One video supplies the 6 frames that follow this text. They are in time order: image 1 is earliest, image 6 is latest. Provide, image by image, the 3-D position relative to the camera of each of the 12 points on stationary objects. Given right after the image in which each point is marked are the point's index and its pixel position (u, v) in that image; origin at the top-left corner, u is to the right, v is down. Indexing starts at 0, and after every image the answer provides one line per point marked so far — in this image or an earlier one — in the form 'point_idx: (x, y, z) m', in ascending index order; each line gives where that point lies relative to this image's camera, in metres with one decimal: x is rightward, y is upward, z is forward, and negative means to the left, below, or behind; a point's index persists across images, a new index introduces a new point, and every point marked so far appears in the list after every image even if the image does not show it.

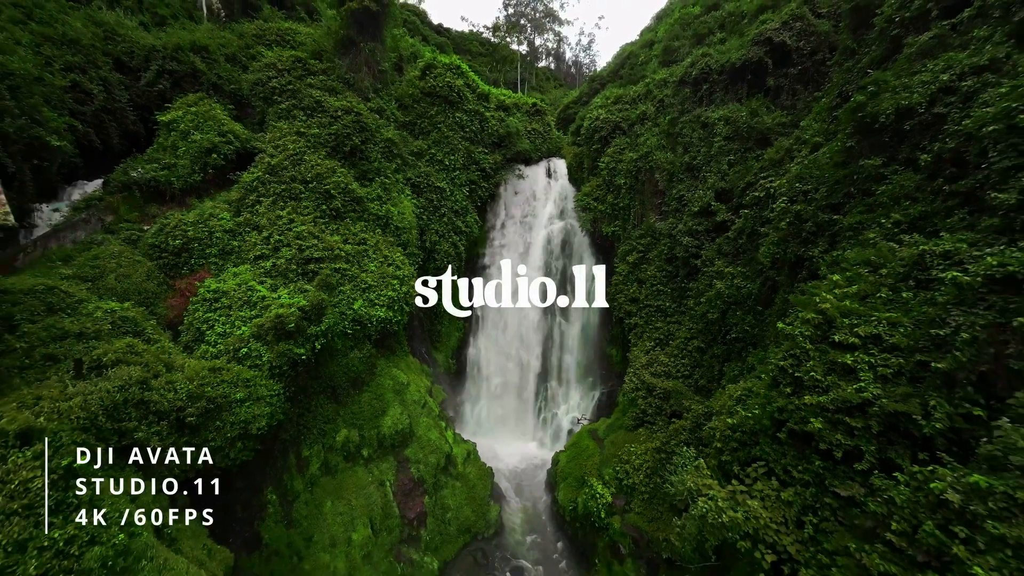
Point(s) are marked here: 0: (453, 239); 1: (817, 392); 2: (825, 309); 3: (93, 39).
0: (-1.7, +1.4, +15.0) m
1: (+2.6, -0.9, +4.6) m
2: (+2.9, -0.2, +5.0) m
3: (-9.5, +5.6, +12.0) m
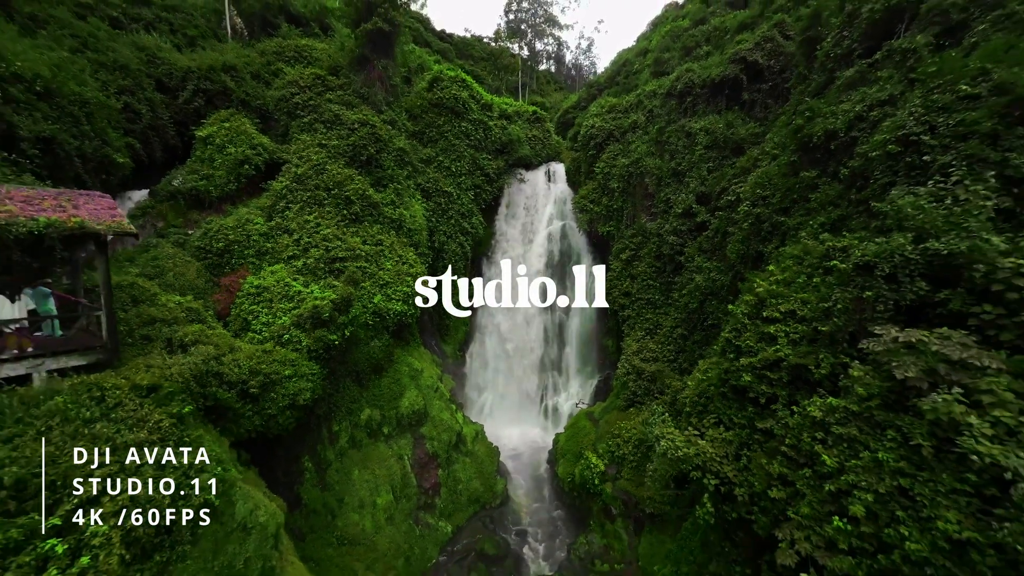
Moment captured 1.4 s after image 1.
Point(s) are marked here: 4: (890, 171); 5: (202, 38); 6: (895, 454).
0: (-1.6, +1.5, +16.3) m
1: (+2.7, -0.8, +5.9) m
2: (+2.9, -0.1, +6.3) m
3: (-9.5, +5.7, +13.4) m
4: (+3.8, +1.2, +5.4) m
5: (-10.2, +8.3, +17.4) m
6: (+2.6, -1.1, +3.6) m
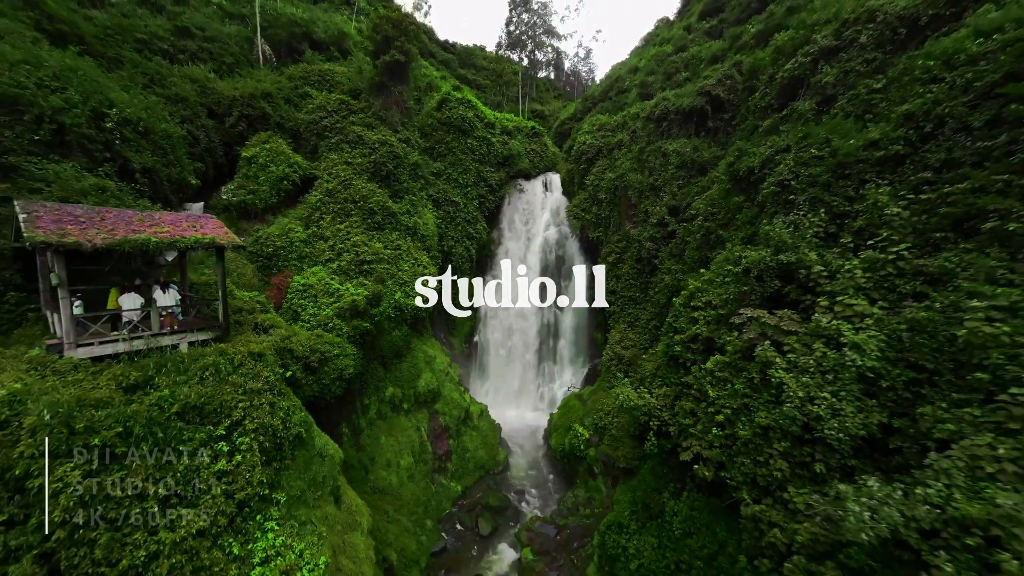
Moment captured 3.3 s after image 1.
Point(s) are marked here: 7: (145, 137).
0: (-1.6, +1.6, +18.6) m
1: (+2.7, -0.7, +8.2) m
2: (+2.9, 0.0, +8.6) m
3: (-9.5, +5.7, +15.7) m
4: (+3.8, +1.2, +7.7) m
5: (-10.2, +8.4, +19.7) m
6: (+2.6, -1.1, +5.9) m
7: (-7.6, +3.2, +11.0) m
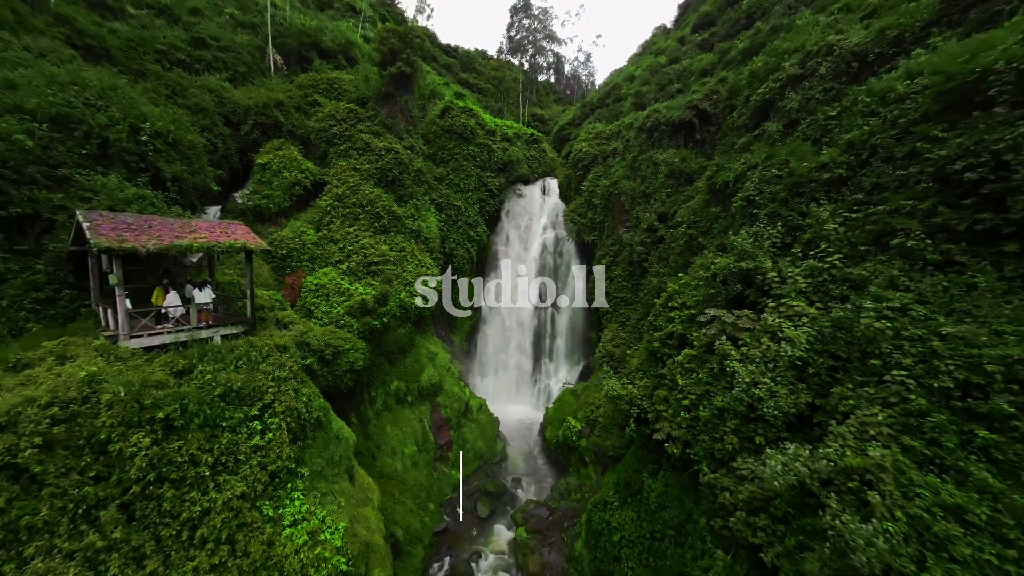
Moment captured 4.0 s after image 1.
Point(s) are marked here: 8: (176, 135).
0: (-1.7, +1.6, +19.6) m
1: (+2.6, -0.8, +9.2) m
2: (+2.9, -0.1, +9.6) m
3: (-9.5, +5.8, +16.6) m
4: (+3.8, +1.2, +8.6) m
5: (-10.2, +8.4, +20.7) m
6: (+2.5, -1.1, +6.8) m
7: (-7.7, +3.2, +12.0) m
8: (-7.7, +3.5, +12.1) m
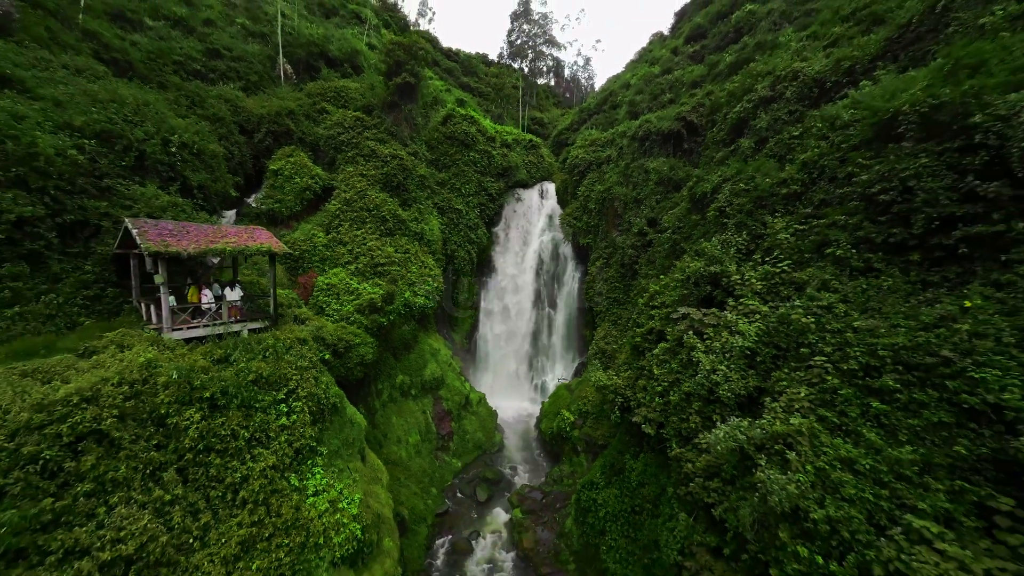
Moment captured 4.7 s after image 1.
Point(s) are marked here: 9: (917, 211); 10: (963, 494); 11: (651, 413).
0: (-1.7, +1.6, +20.6) m
1: (+2.5, -0.8, +10.2) m
2: (+2.8, -0.1, +10.6) m
3: (-9.5, +5.8, +17.6) m
4: (+3.7, +1.1, +9.6) m
5: (-10.3, +8.5, +21.7) m
6: (+2.4, -1.1, +7.8) m
7: (-7.7, +3.2, +13.0) m
8: (-7.7, +3.5, +13.1) m
9: (+4.2, +0.8, +5.5) m
10: (+3.4, -1.5, +3.9) m
11: (+2.1, -1.9, +8.0) m
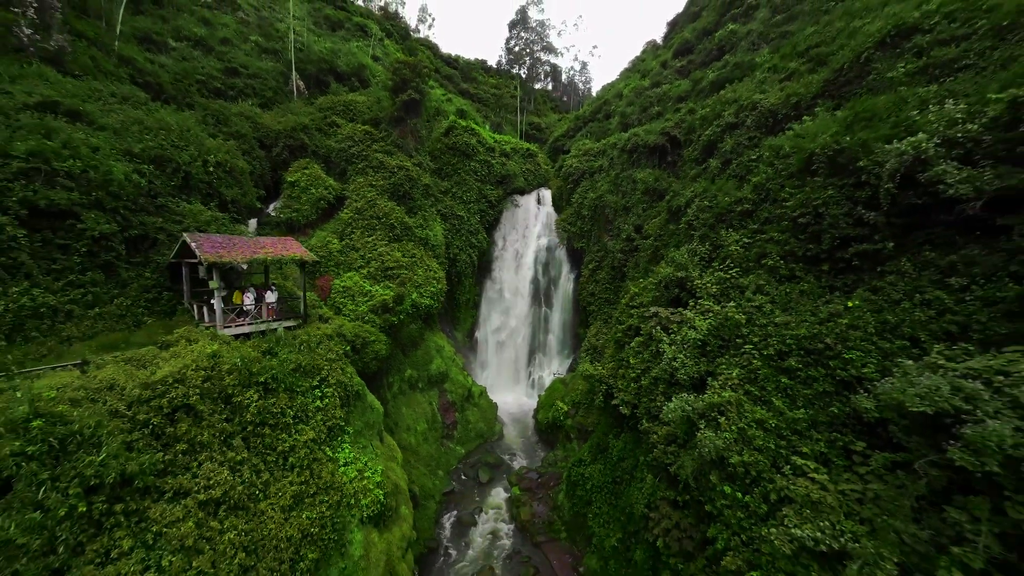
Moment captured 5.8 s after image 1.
0: (-1.8, +1.5, +22.1) m
1: (+2.5, -0.8, +11.7) m
2: (+2.8, -0.1, +12.1) m
3: (-9.6, +5.7, +19.2) m
4: (+3.7, +1.1, +11.2) m
5: (-10.3, +8.4, +23.2) m
6: (+2.4, -1.2, +9.4) m
7: (-7.8, +3.1, +14.5) m
8: (-7.8, +3.4, +14.6) m
9: (+4.2, +0.8, +7.0) m
10: (+3.3, -1.6, +5.5) m
11: (+2.1, -2.0, +9.6) m
